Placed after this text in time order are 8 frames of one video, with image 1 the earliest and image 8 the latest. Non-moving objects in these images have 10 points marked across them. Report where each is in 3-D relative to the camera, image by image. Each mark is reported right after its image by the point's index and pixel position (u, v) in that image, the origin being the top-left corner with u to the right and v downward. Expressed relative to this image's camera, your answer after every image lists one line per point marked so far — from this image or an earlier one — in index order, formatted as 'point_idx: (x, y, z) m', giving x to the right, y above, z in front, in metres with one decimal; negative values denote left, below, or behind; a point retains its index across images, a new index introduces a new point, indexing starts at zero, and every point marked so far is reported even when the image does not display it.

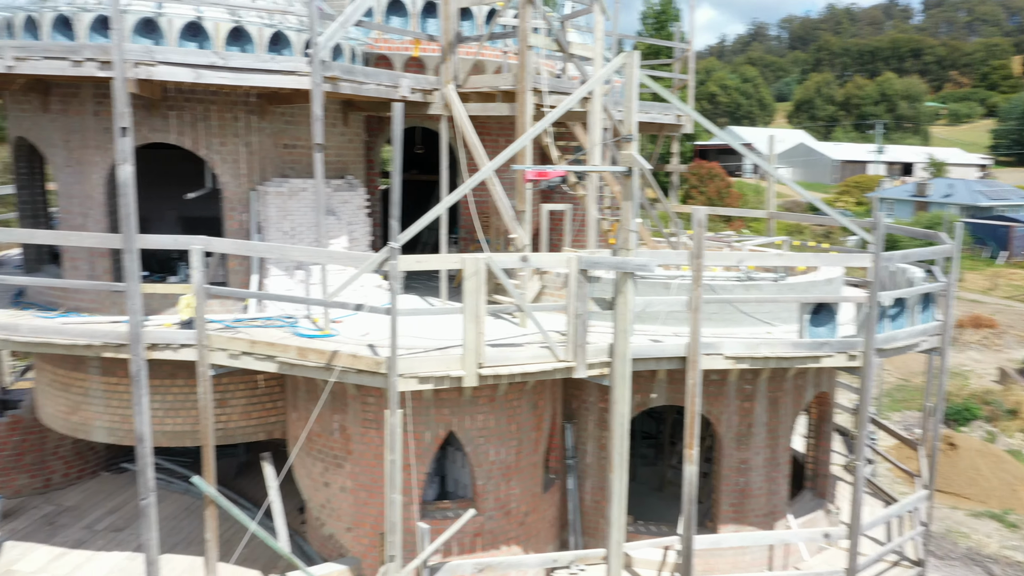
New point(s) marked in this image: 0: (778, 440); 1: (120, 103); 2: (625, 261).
0: (+4.1, -2.4, +13.4) m
1: (-4.4, +2.1, +9.8) m
2: (+1.4, +0.3, +10.2) m
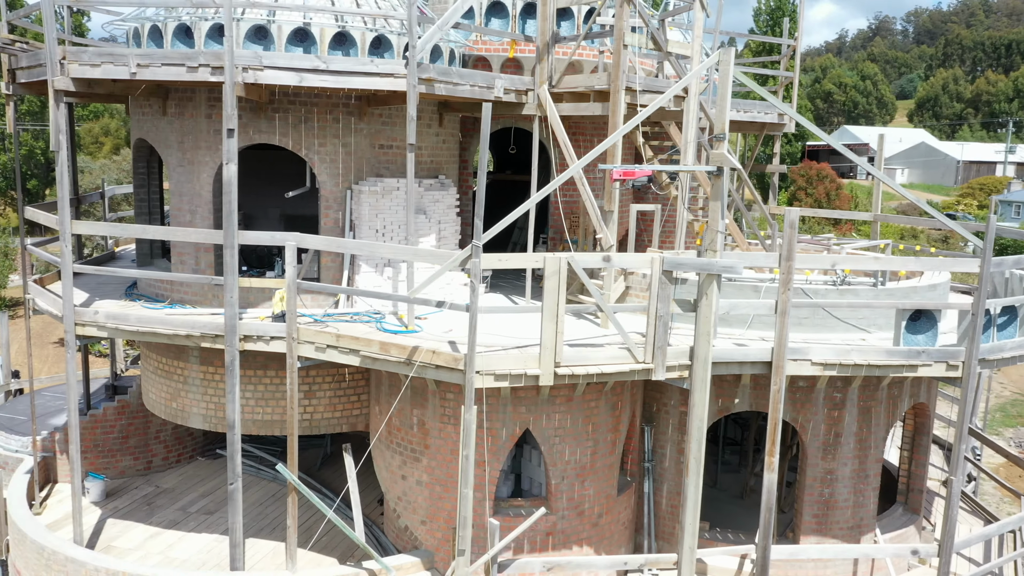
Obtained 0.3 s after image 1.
0: (+5.3, -2.4, +12.9) m
1: (-3.4, +2.2, +10.3) m
2: (+2.3, +0.3, +10.0) m
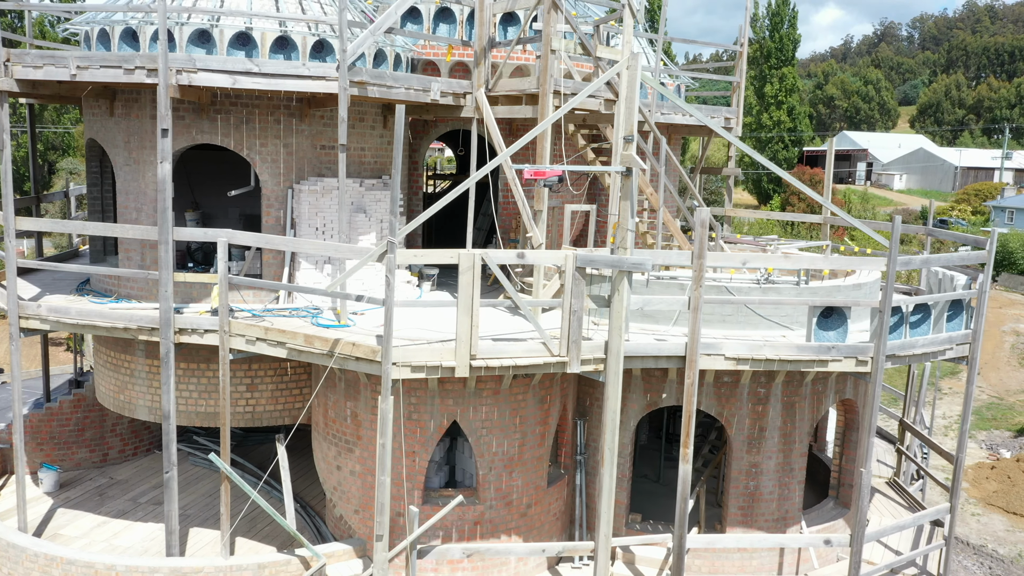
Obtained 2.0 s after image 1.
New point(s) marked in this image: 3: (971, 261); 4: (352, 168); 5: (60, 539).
0: (+4.3, -2.4, +13.3) m
1: (-4.4, +2.3, +10.8) m
2: (+1.3, +0.4, +10.4) m
3: (+6.6, +0.4, +12.4) m
4: (-2.6, +2.0, +14.0) m
5: (-7.0, -3.9, +13.3) m
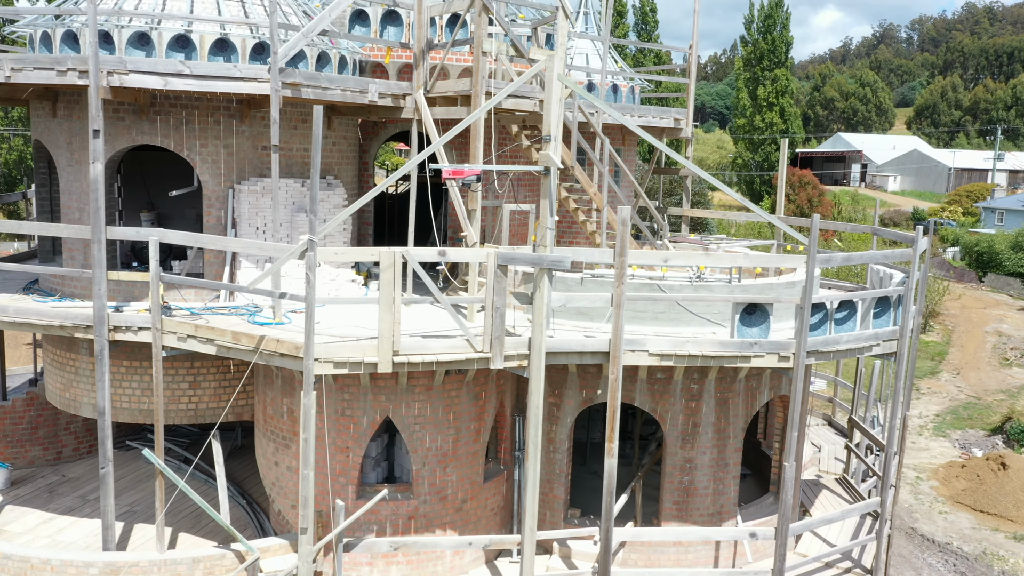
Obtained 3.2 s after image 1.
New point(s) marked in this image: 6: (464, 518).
0: (+3.3, -2.4, +13.4) m
1: (-5.3, +2.3, +11.0) m
2: (+0.4, +0.4, +10.6) m
3: (+5.6, +0.4, +12.6) m
4: (-3.6, +2.0, +14.2) m
5: (-7.9, -3.9, +13.4) m
6: (-0.7, -3.5, +13.0) m
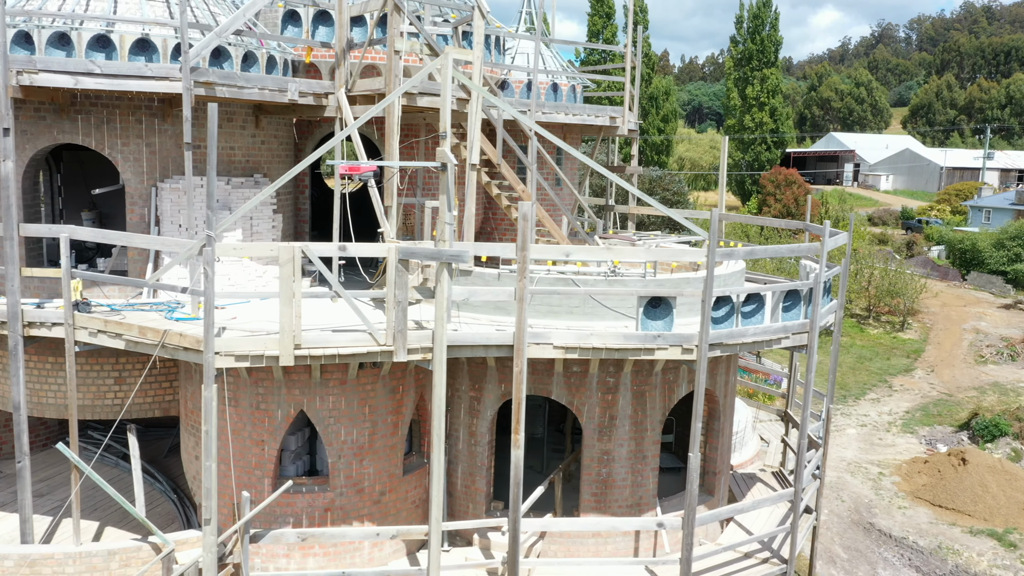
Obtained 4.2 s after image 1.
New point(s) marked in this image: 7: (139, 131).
0: (+2.1, -2.3, +13.6) m
1: (-6.6, +2.4, +11.1) m
2: (-0.9, +0.5, +10.8) m
3: (+4.3, +0.5, +12.8) m
4: (-4.9, +2.0, +14.4) m
5: (-9.2, -3.8, +13.6) m
6: (-2.0, -3.4, +13.1) m
7: (-5.8, +2.5, +13.5) m
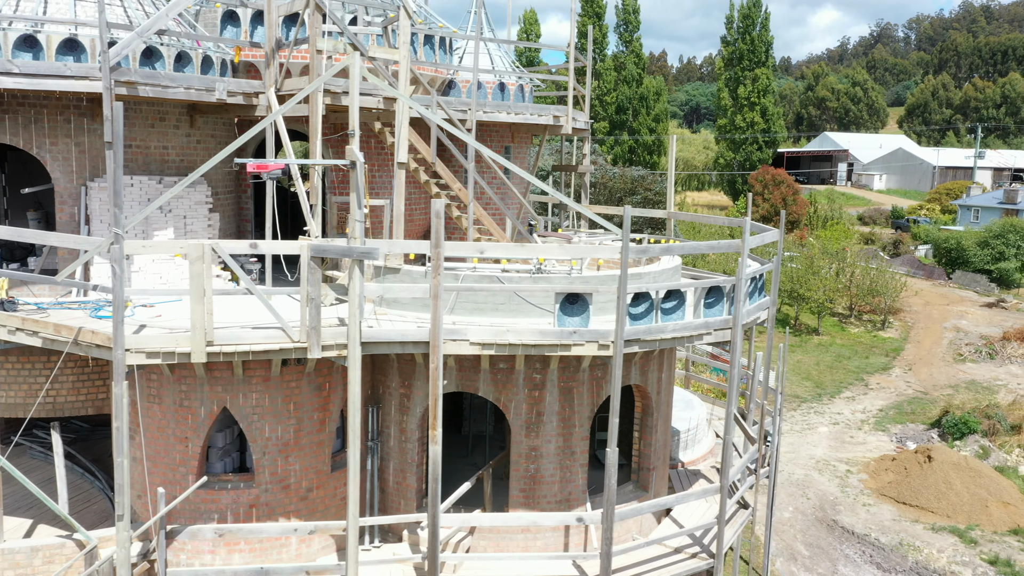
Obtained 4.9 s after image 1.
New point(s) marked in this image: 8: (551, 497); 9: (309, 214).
0: (+0.9, -2.3, +13.7) m
1: (-7.8, +2.4, +11.2) m
2: (-2.1, +0.5, +10.9) m
3: (+3.2, +0.6, +12.9) m
4: (-6.0, +2.1, +14.5) m
5: (-10.3, -3.8, +13.7) m
6: (-3.1, -3.4, +13.2) m
7: (-7.0, +2.5, +13.6) m
8: (+0.6, -3.4, +13.8) m
9: (-3.1, +1.1, +13.0) m
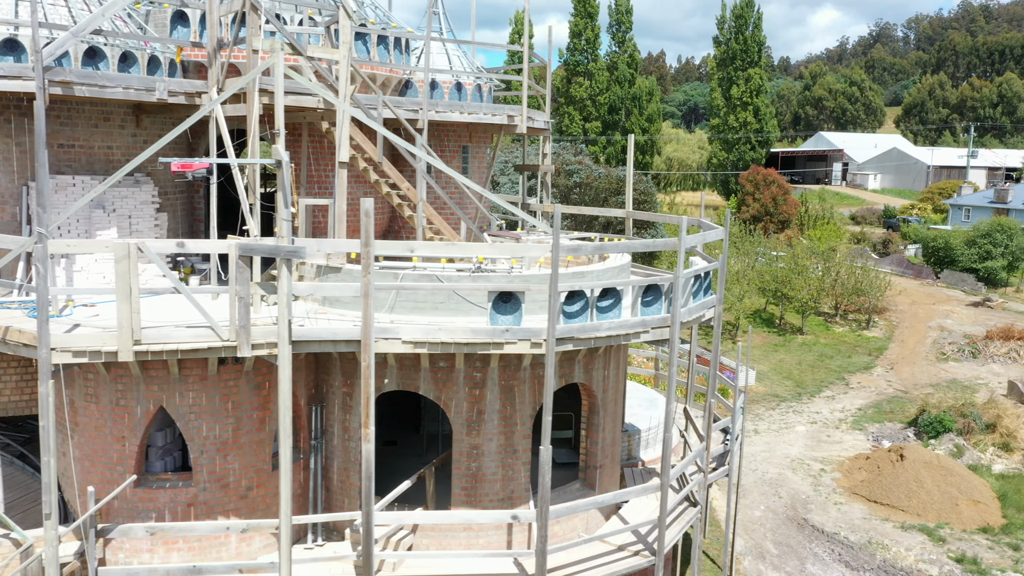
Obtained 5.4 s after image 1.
0: (0.0, -2.2, +13.8) m
1: (-8.7, +2.4, +11.2) m
2: (-3.0, +0.5, +10.9) m
3: (+2.3, +0.6, +12.9) m
4: (-7.0, +2.1, +14.5) m
5: (-11.3, -3.8, +13.7) m
6: (-4.1, -3.4, +13.2) m
7: (-7.9, +2.5, +13.6) m
8: (-0.3, -3.4, +13.9) m
9: (-4.0, +1.1, +13.0) m
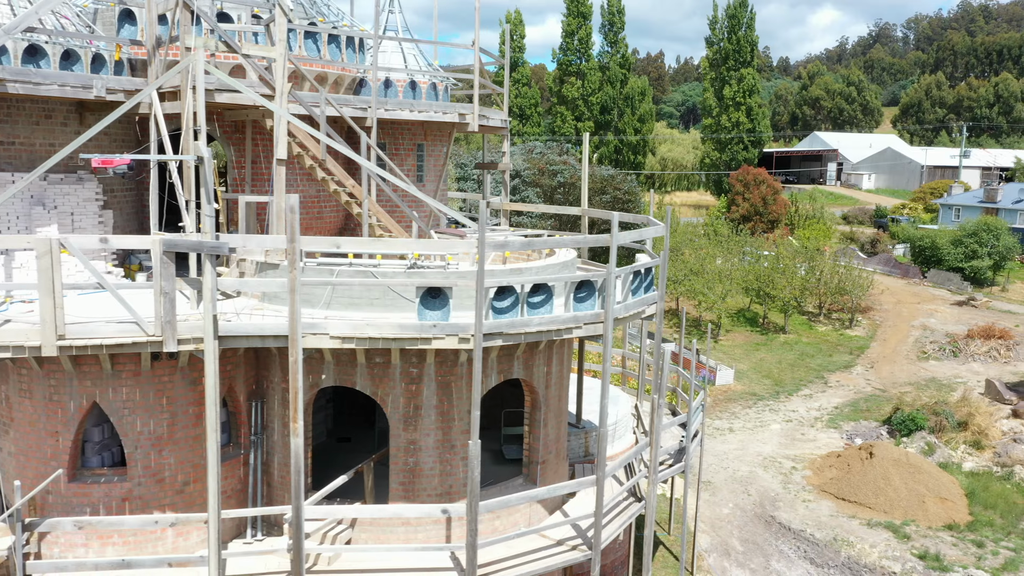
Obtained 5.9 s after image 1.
0: (-1.0, -2.2, +13.9) m
1: (-9.7, +2.4, +11.3) m
2: (-4.0, +0.6, +11.0) m
3: (+1.2, +0.7, +13.0) m
4: (-8.0, +2.1, +14.6) m
5: (-12.3, -3.8, +13.8) m
6: (-5.1, -3.3, +13.3) m
7: (-8.9, +2.5, +13.7) m
8: (-1.3, -3.3, +14.0) m
9: (-5.0, +1.2, +13.1) m
